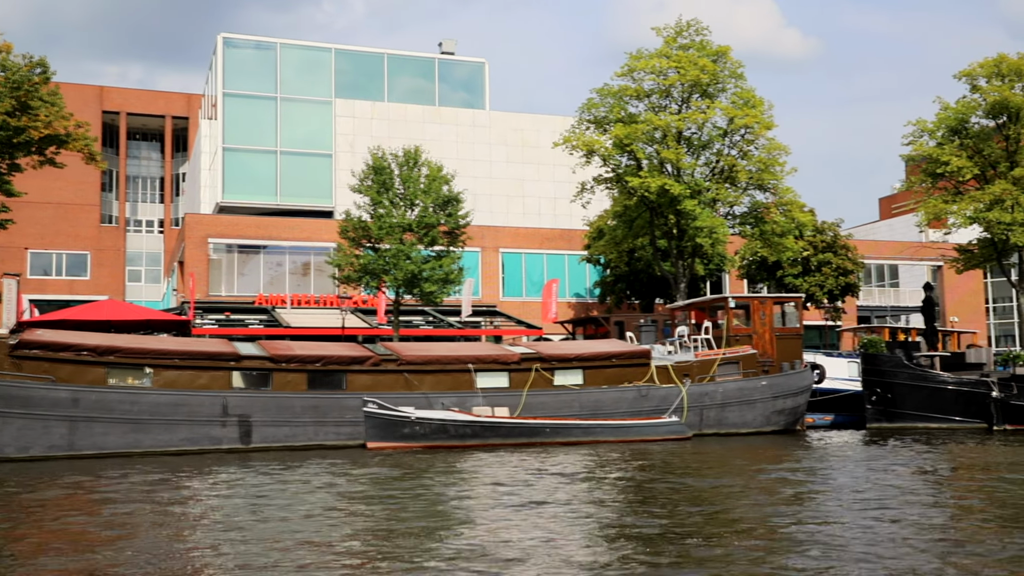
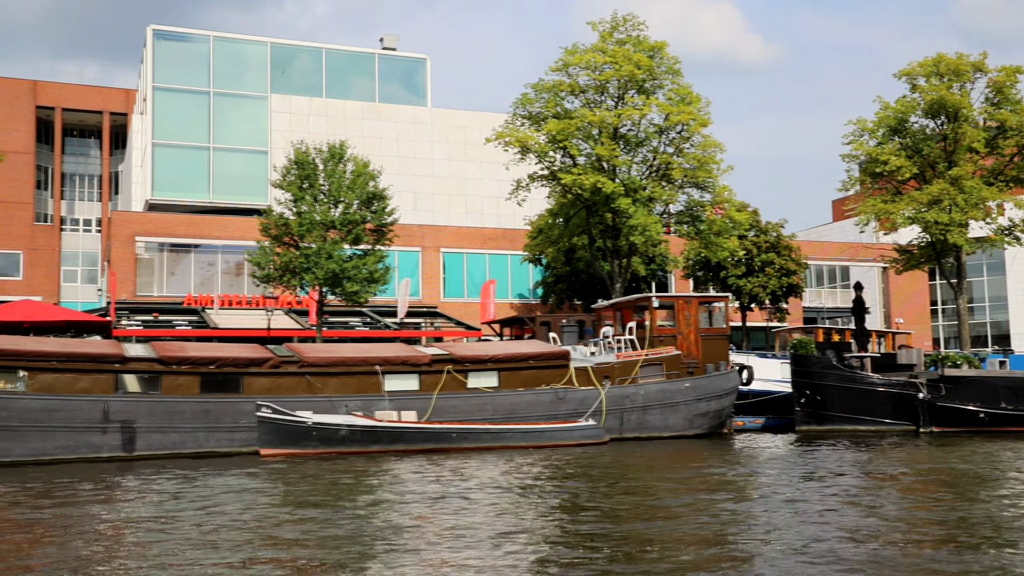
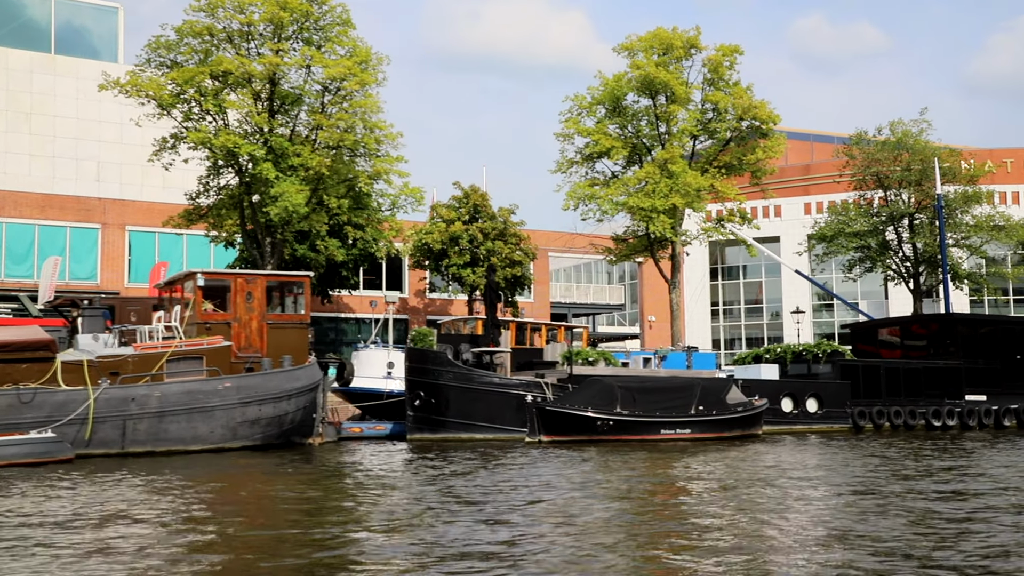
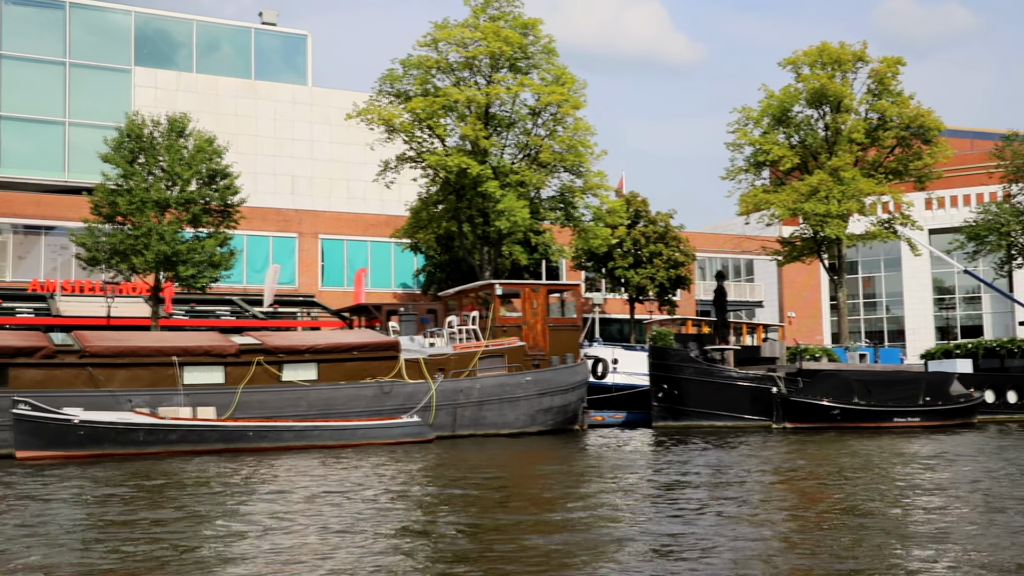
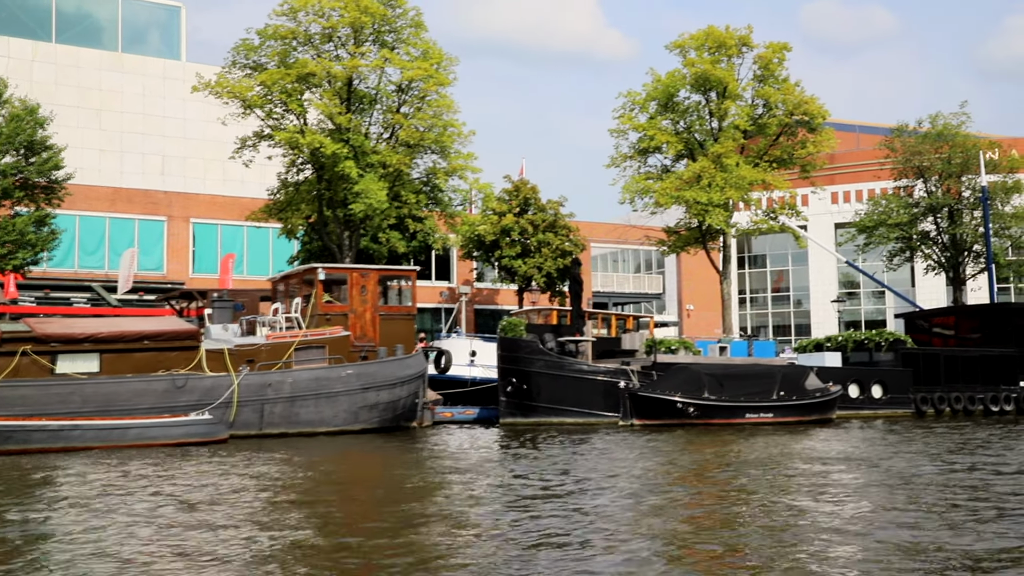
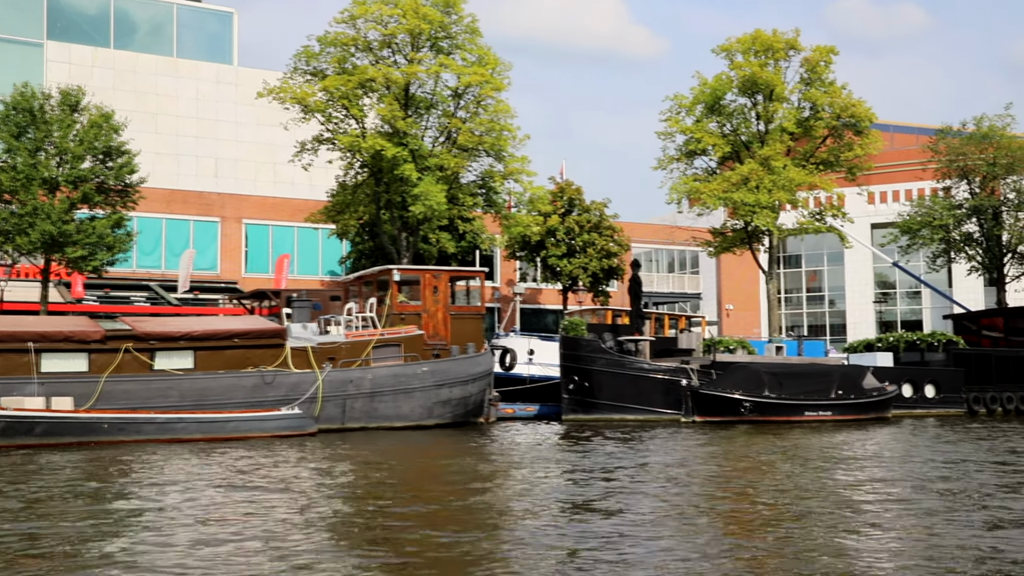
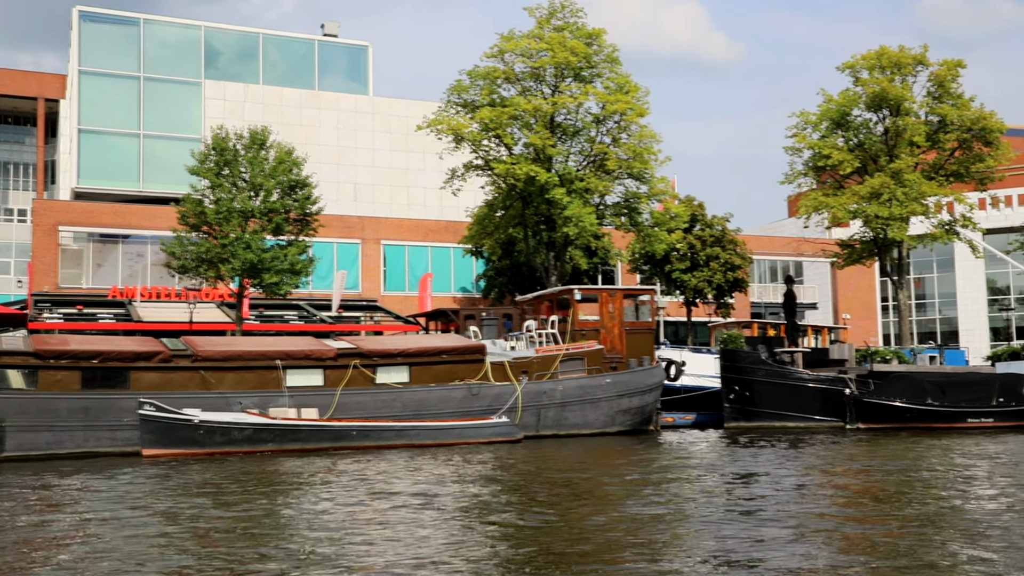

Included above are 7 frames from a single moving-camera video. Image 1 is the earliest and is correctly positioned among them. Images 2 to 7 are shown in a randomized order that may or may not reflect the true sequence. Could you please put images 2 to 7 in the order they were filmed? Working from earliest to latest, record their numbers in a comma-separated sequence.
2, 7, 4, 6, 5, 3
